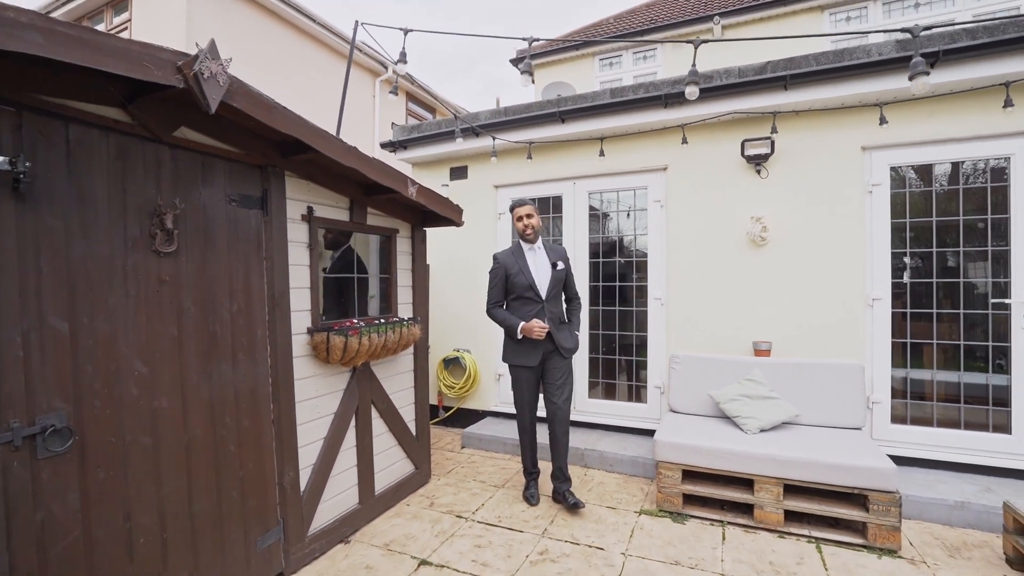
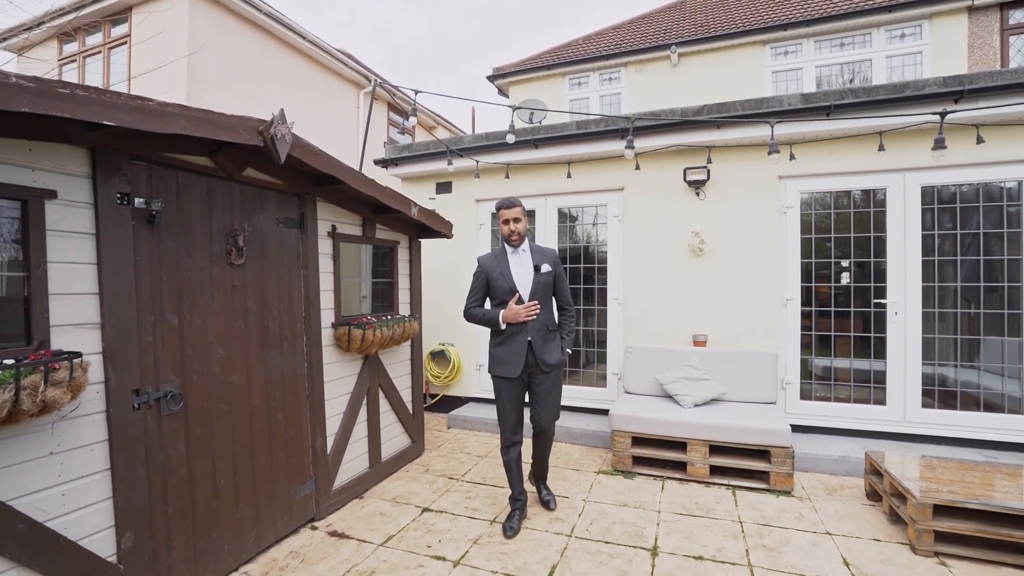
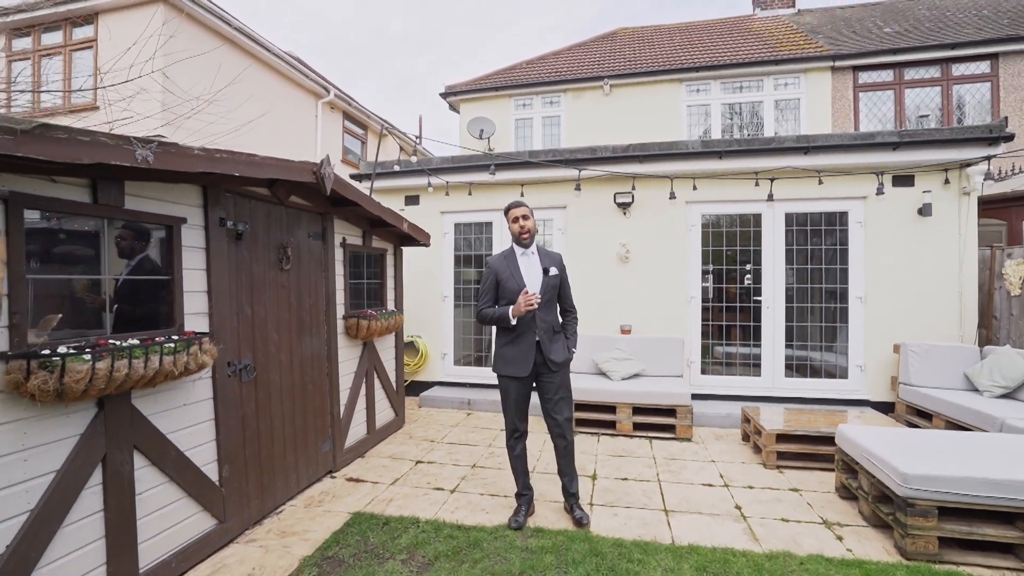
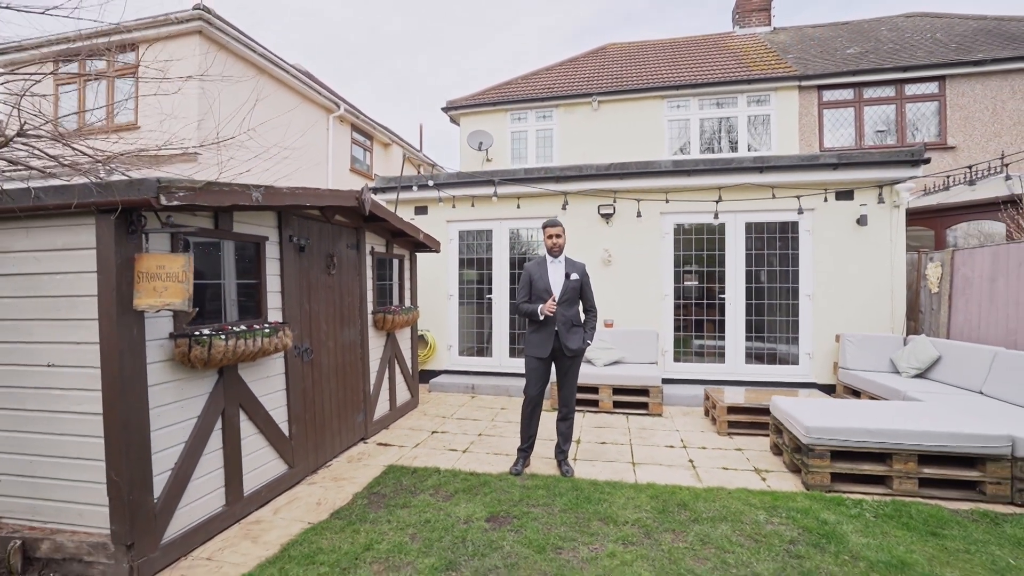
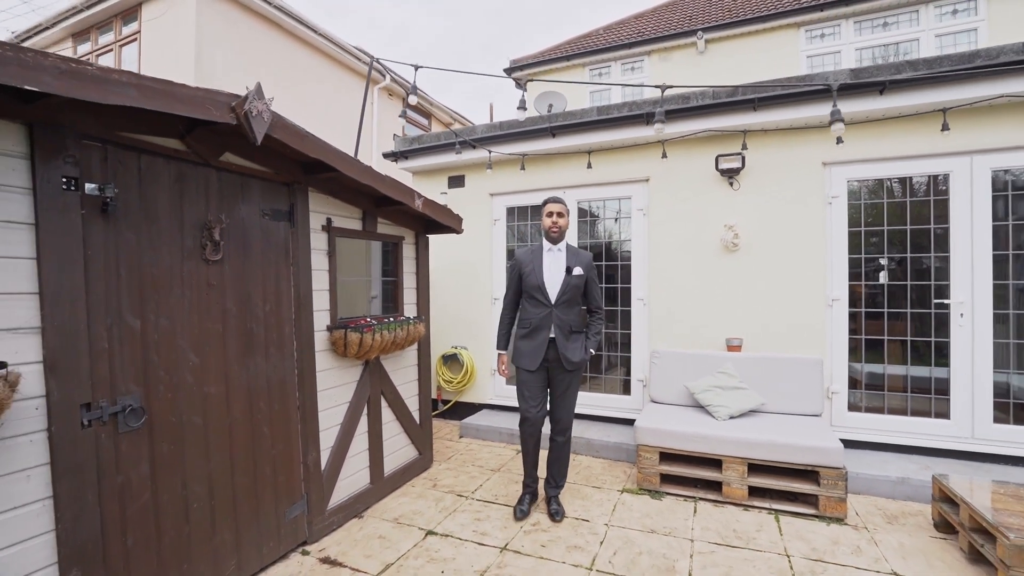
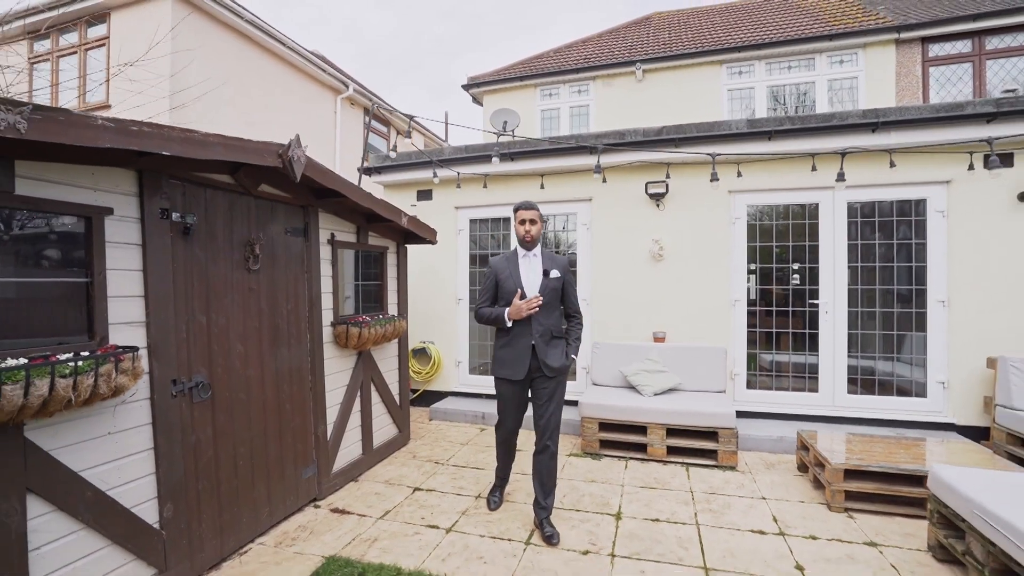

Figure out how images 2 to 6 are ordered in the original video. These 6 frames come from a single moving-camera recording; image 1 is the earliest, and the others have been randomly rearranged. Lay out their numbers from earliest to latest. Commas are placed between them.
5, 2, 6, 3, 4
